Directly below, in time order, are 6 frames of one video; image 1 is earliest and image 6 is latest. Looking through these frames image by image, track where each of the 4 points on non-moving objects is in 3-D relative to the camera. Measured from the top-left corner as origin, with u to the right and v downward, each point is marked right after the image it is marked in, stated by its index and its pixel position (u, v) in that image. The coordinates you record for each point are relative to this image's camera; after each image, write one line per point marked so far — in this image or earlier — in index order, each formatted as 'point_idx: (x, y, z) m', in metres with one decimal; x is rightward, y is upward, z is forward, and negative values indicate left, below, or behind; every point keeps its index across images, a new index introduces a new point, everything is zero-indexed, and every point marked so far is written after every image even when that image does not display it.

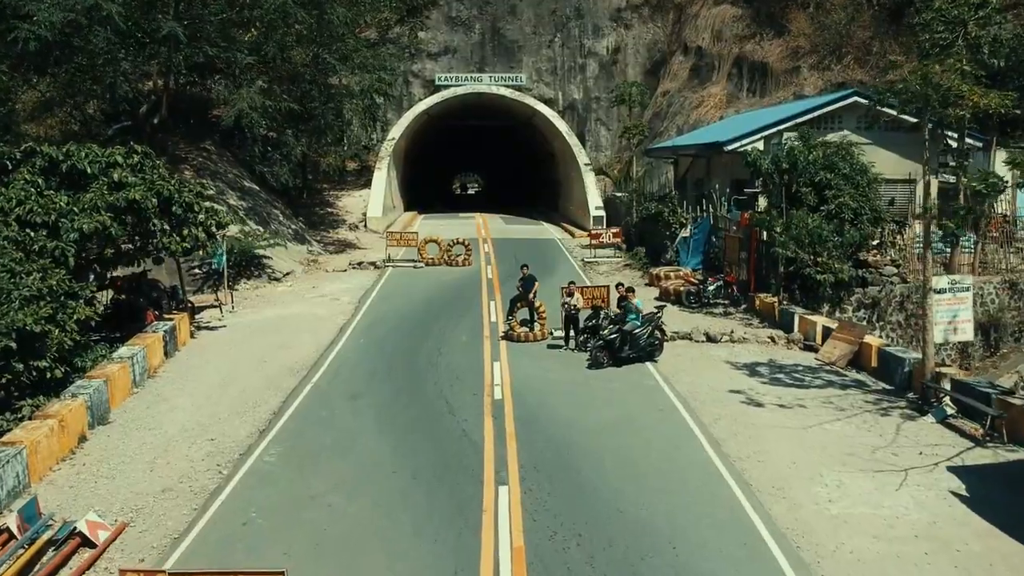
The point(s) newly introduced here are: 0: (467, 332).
0: (-0.8, -0.8, +19.1) m
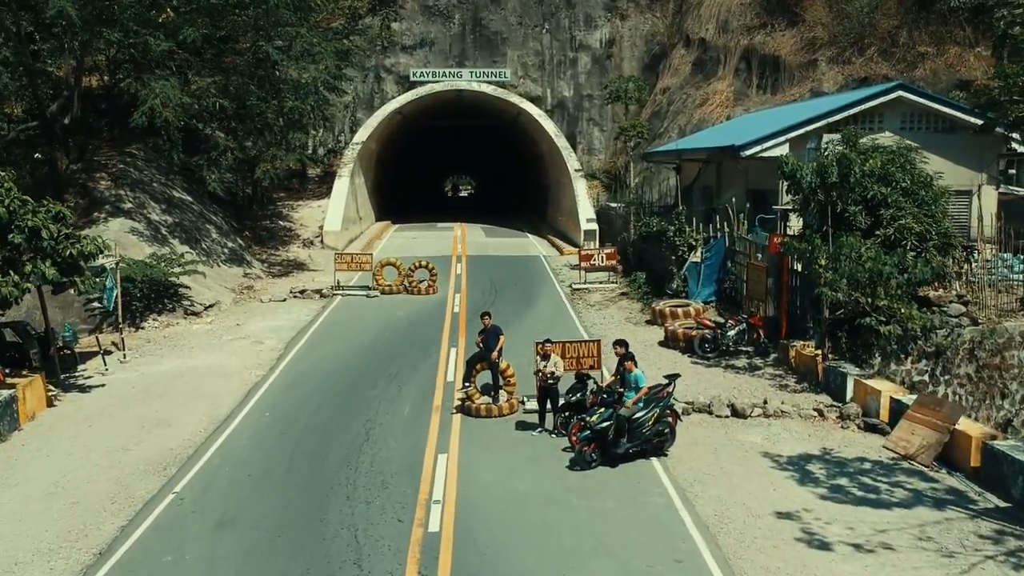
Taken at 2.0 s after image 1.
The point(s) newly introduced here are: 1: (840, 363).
0: (-1.3, -1.5, +14.4) m
1: (+4.5, -1.0, +15.2) m
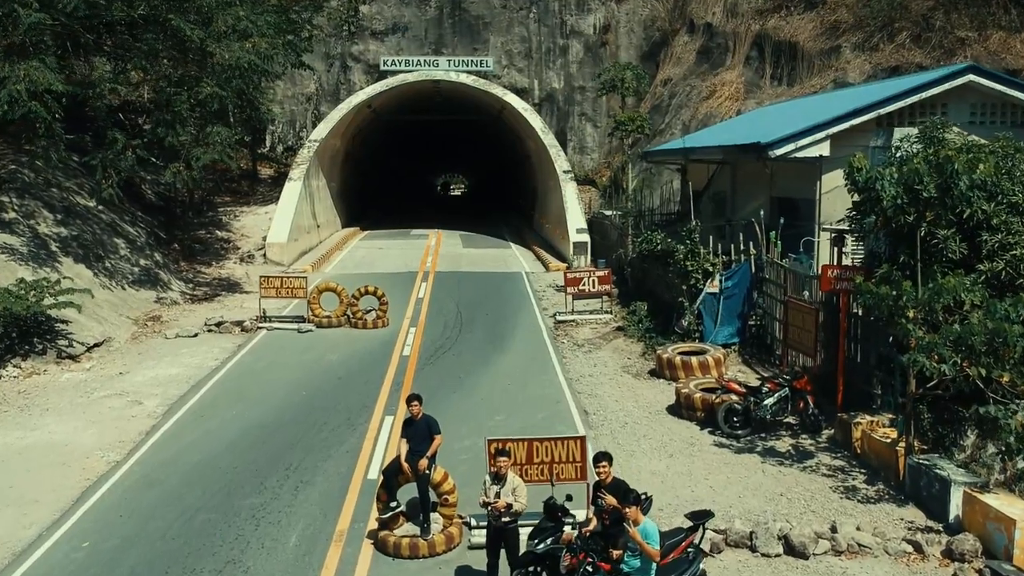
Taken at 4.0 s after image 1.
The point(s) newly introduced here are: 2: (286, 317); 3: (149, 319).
0: (-1.8, -2.0, +9.7) m
1: (+4.0, -1.6, +10.6) m
2: (-4.0, -0.5, +19.5) m
3: (-6.4, -0.5, +19.8) m
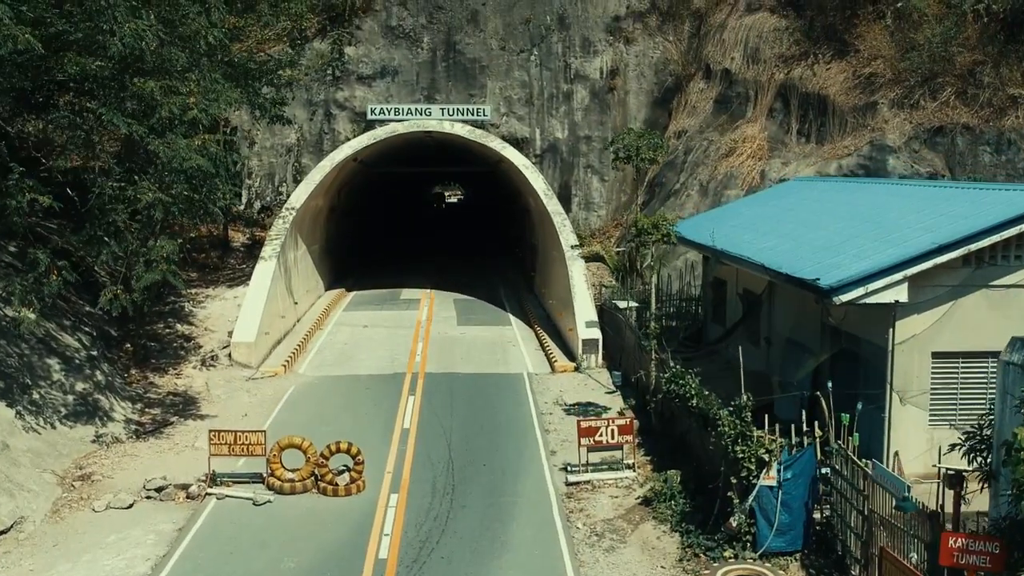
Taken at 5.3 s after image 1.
0: (-1.8, -4.3, +6.4) m
1: (+4.1, -3.8, +7.3) m
2: (-3.9, -2.7, +16.2) m
3: (-6.4, -2.8, +16.5) m
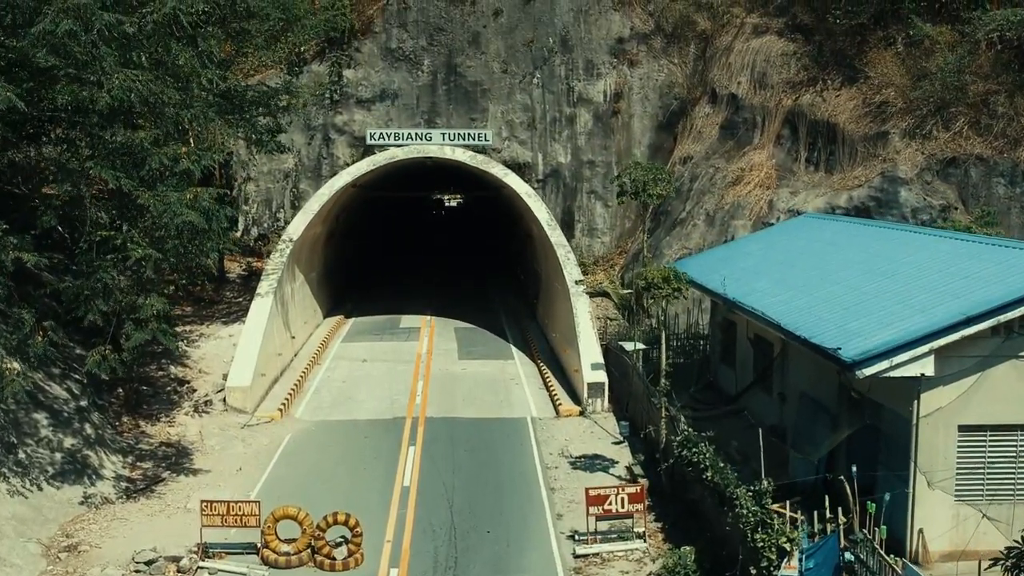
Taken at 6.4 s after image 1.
0: (-1.7, -5.1, +5.7) m
1: (+4.1, -4.7, +6.6) m
2: (-3.9, -3.6, +15.5) m
3: (-6.3, -3.6, +15.8) m
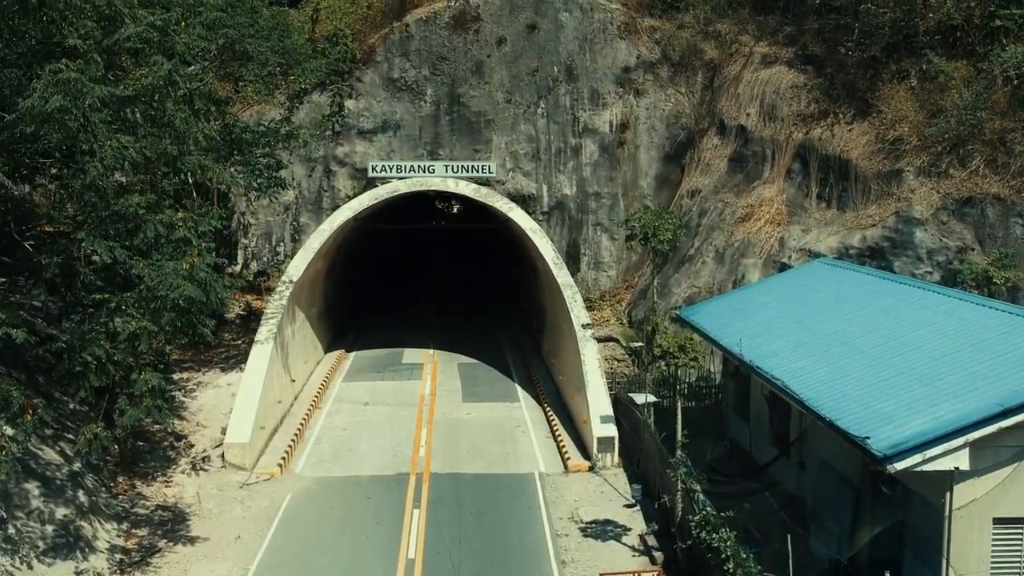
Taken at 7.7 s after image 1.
0: (-1.5, -6.1, +5.0) m
1: (+4.3, -5.7, +5.9) m
2: (-3.7, -4.6, +14.8) m
3: (-6.2, -4.7, +15.1) m
